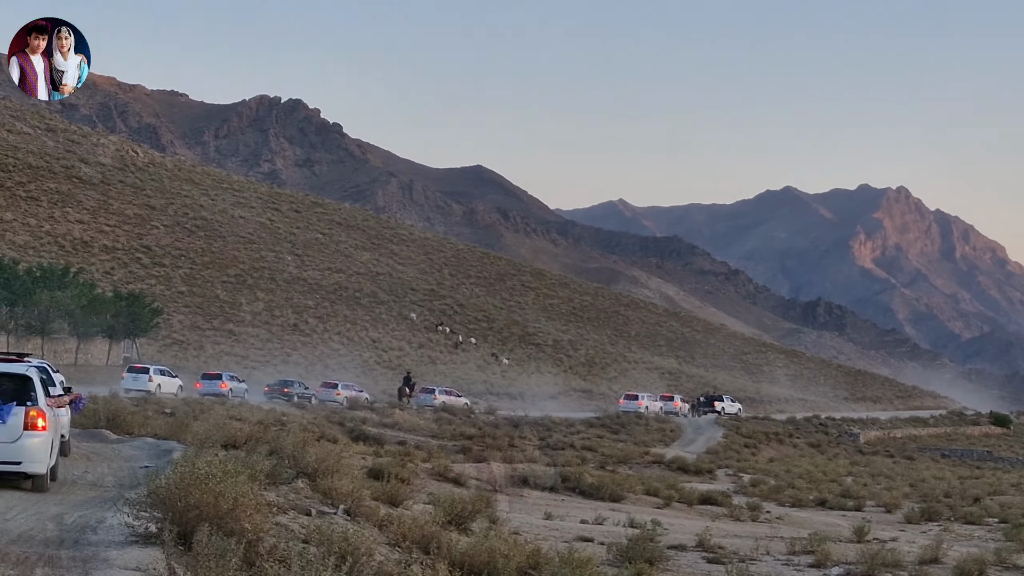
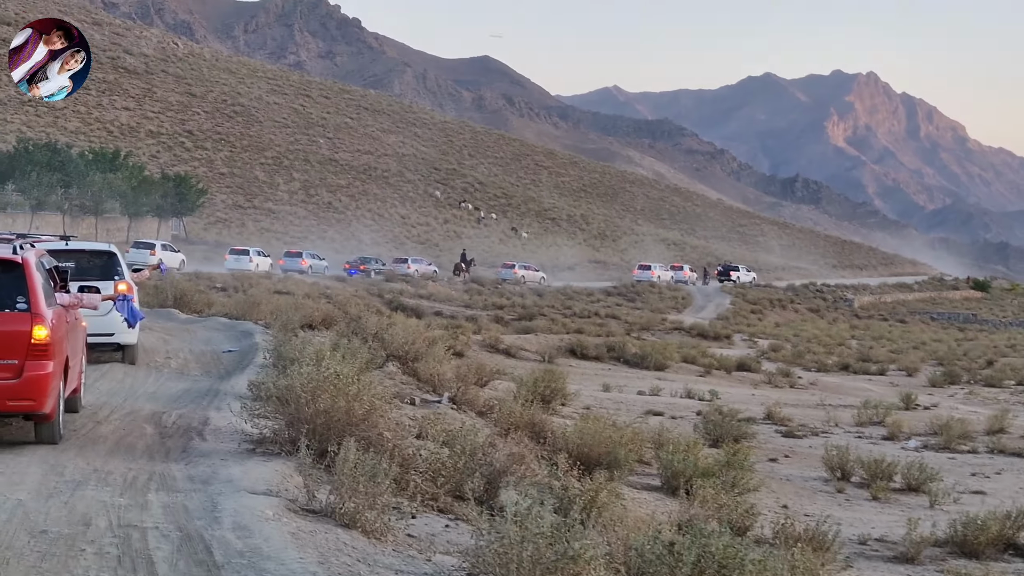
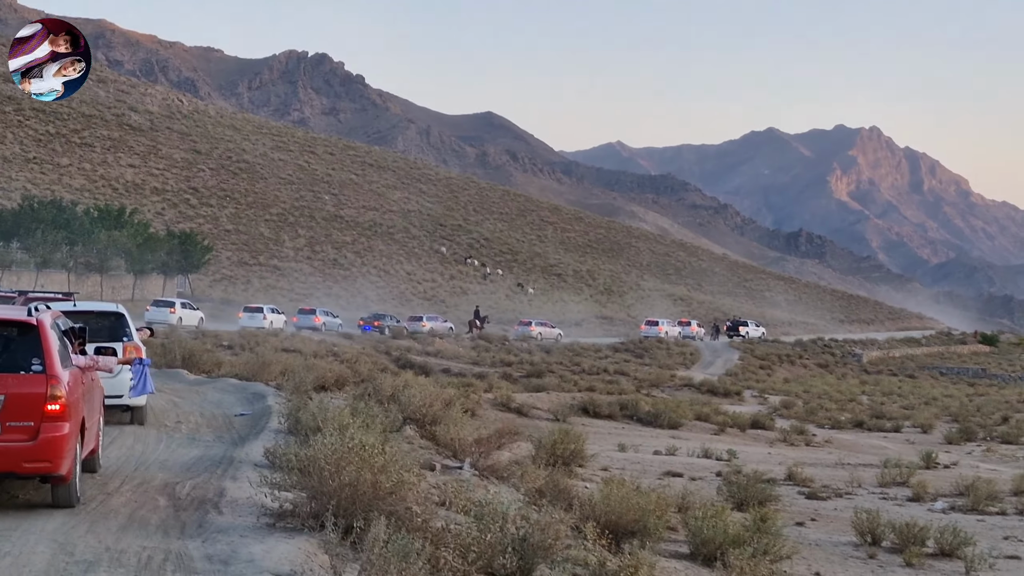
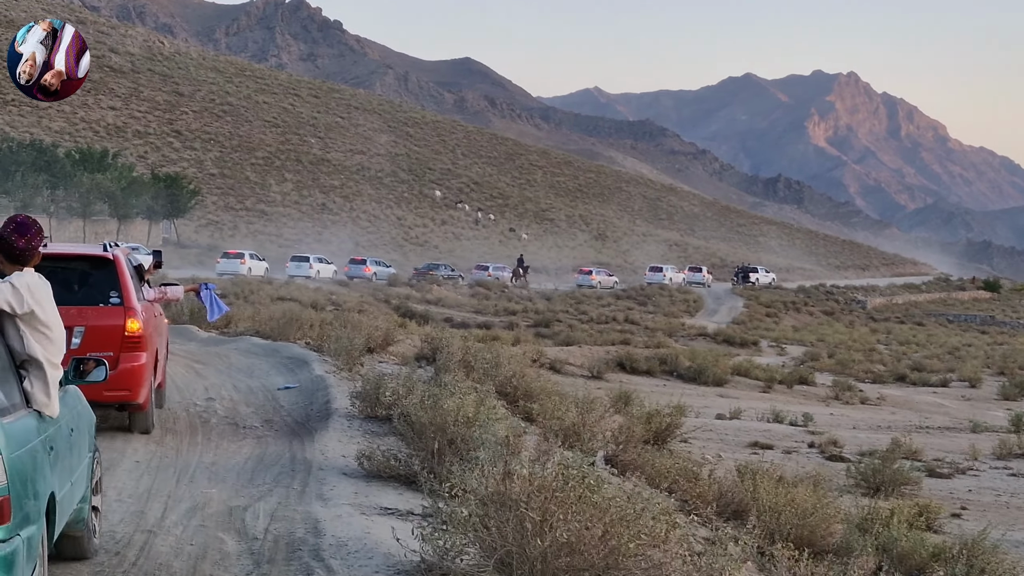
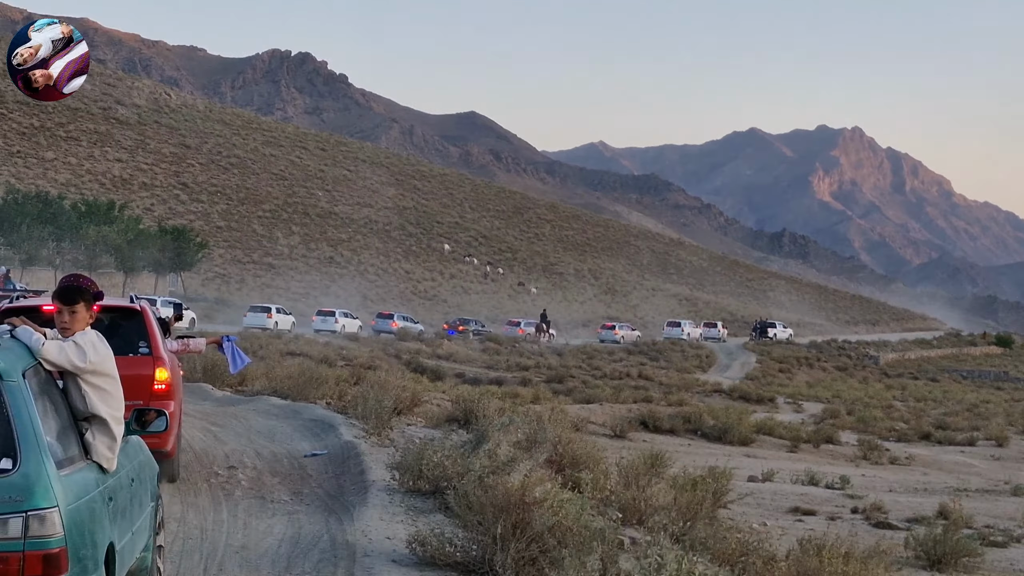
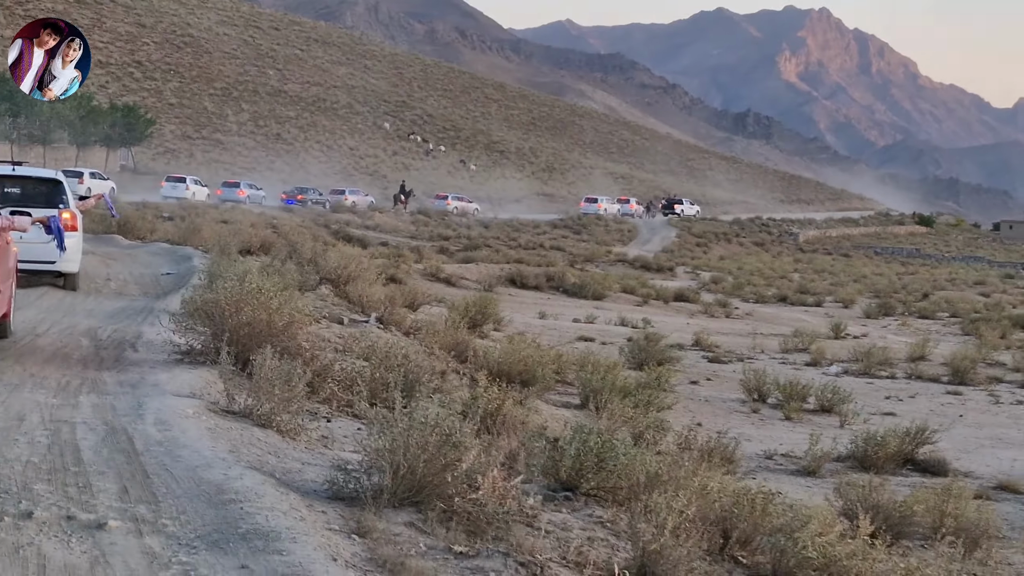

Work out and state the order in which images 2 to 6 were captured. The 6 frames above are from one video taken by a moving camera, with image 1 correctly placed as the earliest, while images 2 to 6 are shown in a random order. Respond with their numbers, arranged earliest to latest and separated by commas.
6, 2, 3, 4, 5
